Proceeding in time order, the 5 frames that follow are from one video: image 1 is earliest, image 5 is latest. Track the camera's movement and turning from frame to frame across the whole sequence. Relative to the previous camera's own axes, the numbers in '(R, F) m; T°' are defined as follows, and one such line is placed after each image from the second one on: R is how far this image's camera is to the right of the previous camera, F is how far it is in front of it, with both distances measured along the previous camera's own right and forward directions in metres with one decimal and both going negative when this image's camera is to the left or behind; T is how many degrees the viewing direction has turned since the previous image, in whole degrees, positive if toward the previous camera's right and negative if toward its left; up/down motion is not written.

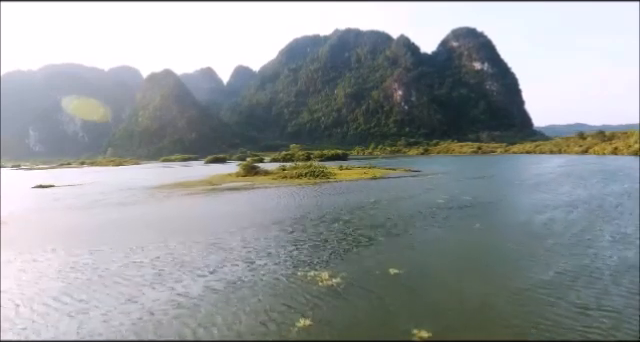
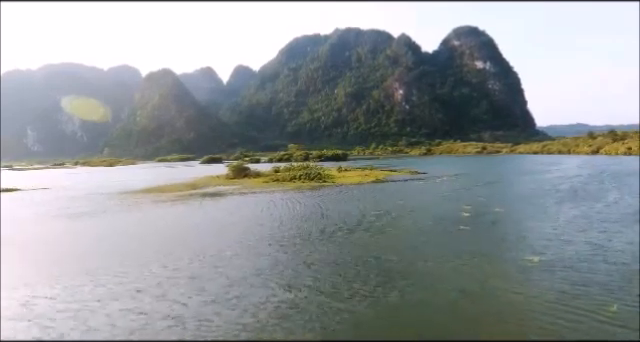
(+0.3, +4.0) m; 0°
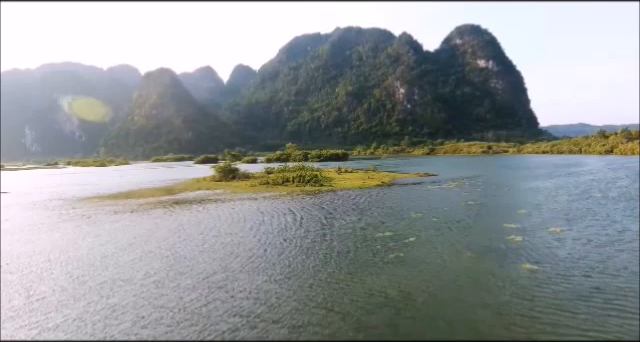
(+0.3, +4.5) m; 0°
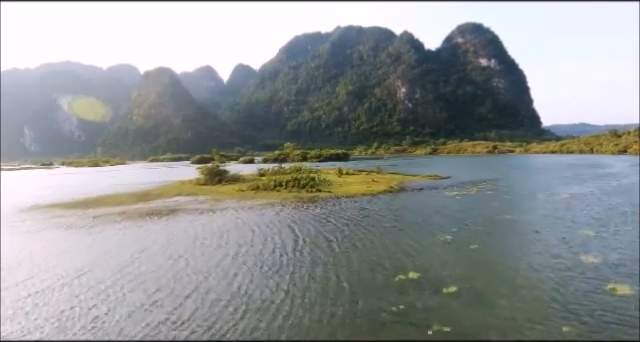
(+0.2, +3.9) m; 0°
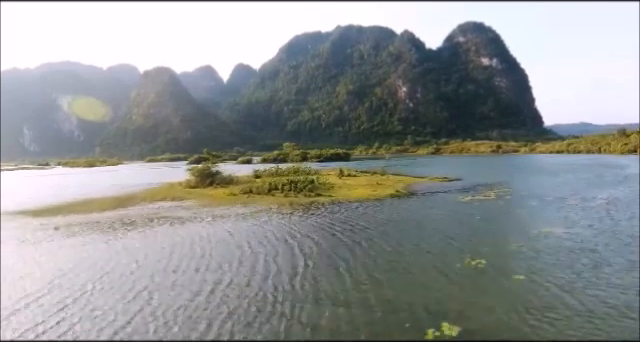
(0.0, +2.5) m; 0°
